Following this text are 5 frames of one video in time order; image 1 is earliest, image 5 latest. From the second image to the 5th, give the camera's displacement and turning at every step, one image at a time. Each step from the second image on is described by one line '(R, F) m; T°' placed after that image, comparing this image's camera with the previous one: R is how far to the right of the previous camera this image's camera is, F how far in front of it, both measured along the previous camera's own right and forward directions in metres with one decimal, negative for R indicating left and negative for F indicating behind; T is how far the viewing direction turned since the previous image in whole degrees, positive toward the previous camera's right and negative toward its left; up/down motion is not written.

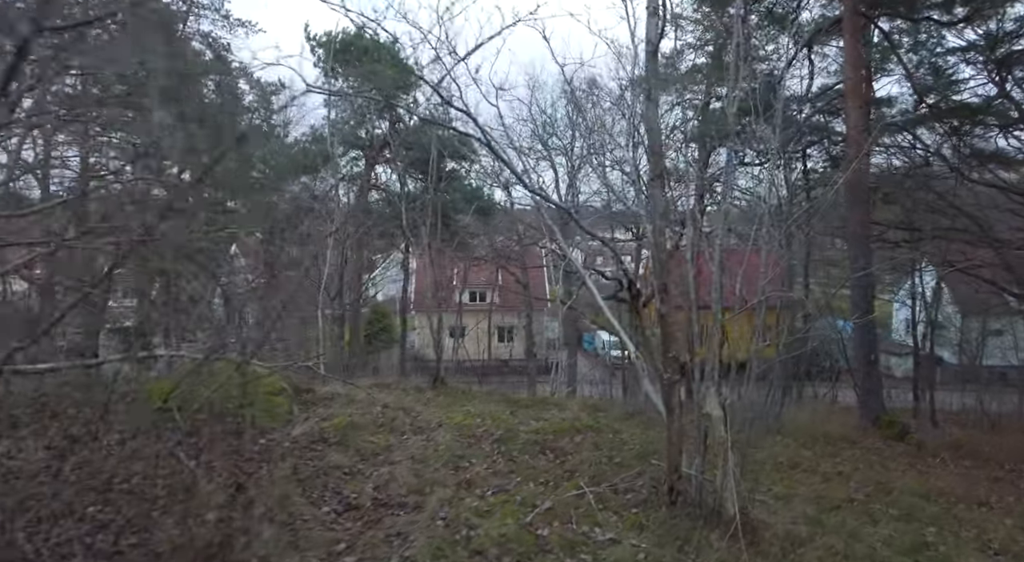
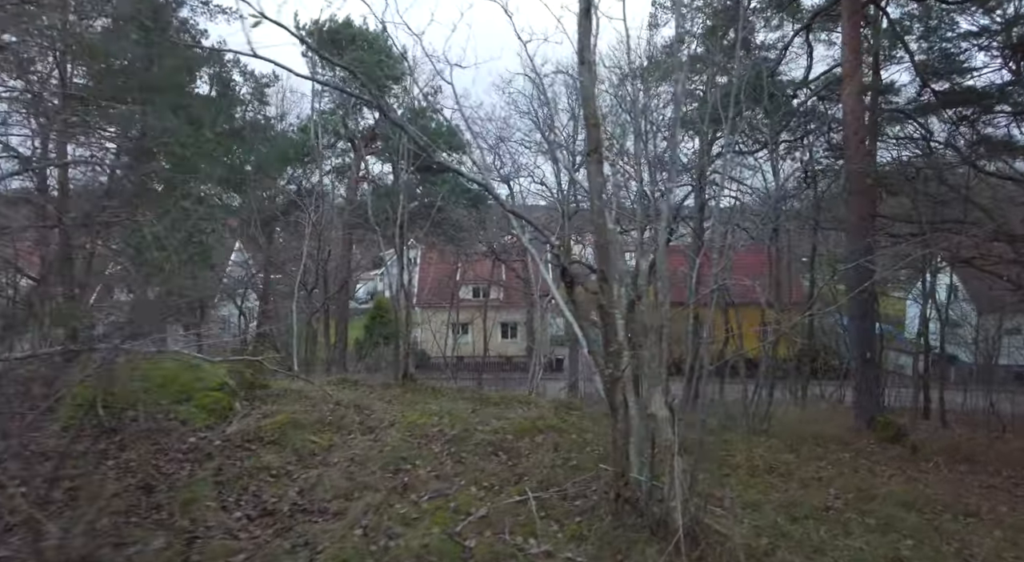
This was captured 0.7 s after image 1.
(+0.6, +0.5) m; -1°
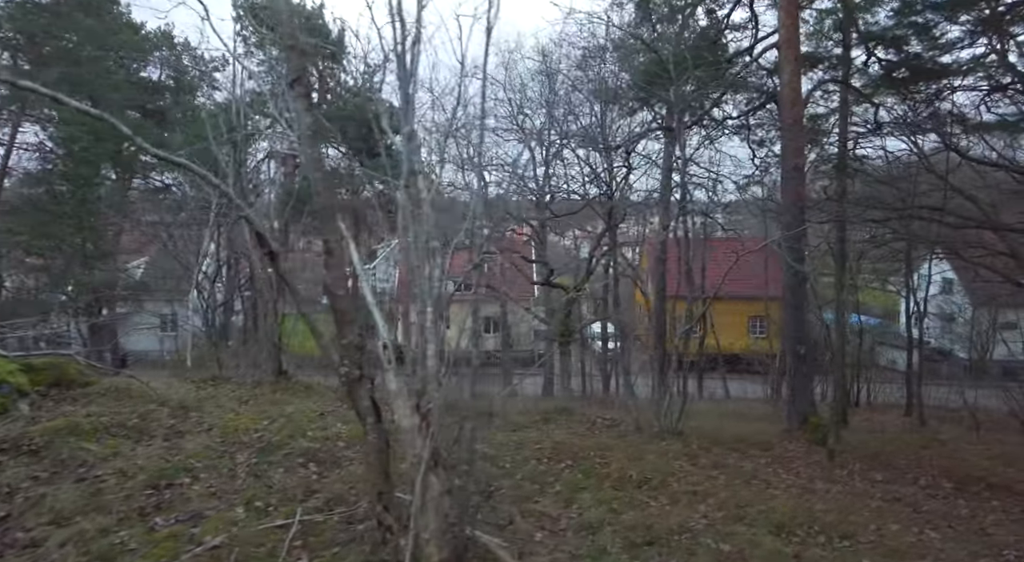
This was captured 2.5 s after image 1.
(+1.6, +1.0) m; -1°
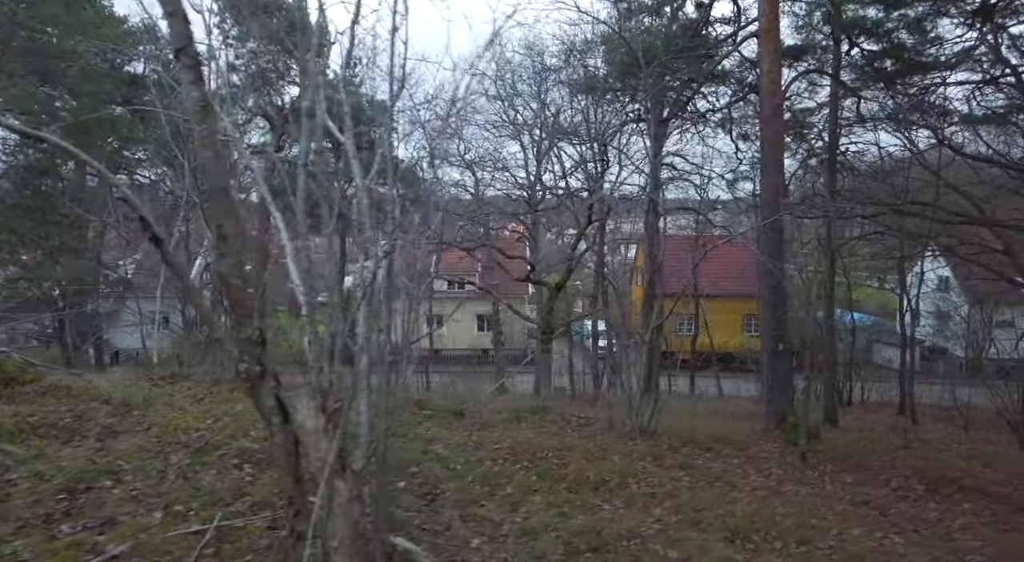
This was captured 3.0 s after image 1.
(+0.4, +0.3) m; 0°
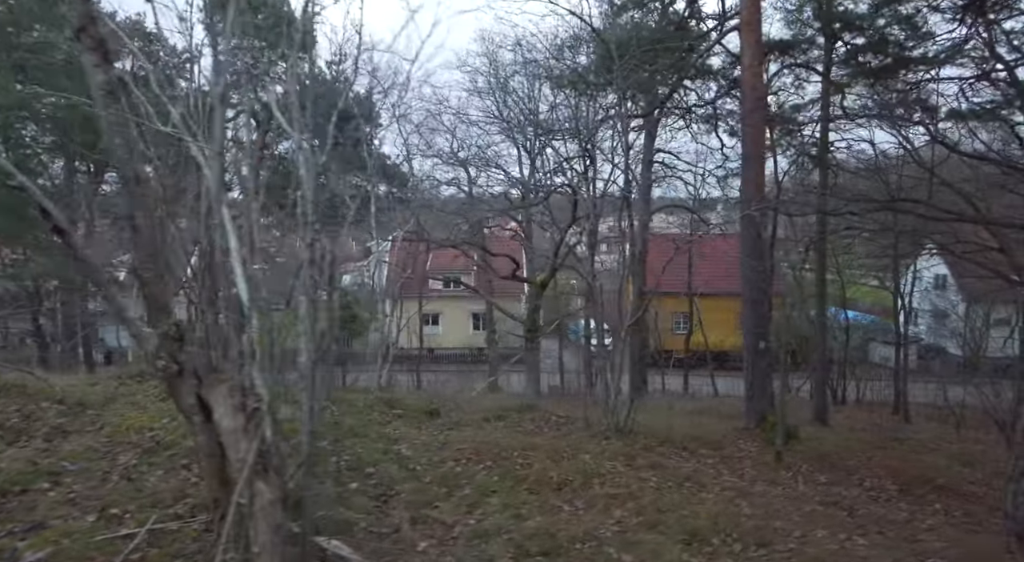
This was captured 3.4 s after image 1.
(+0.3, +0.2) m; 0°
